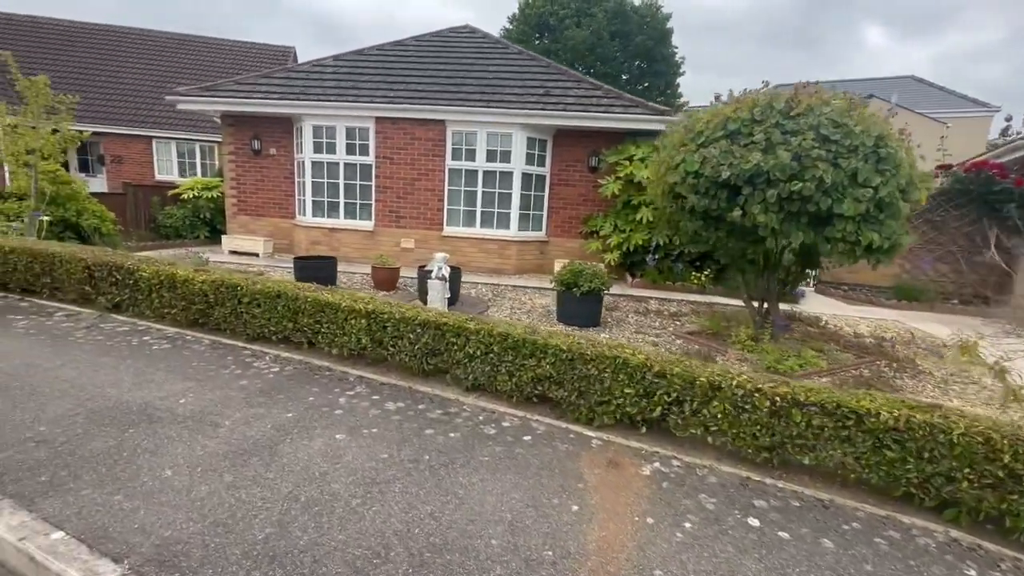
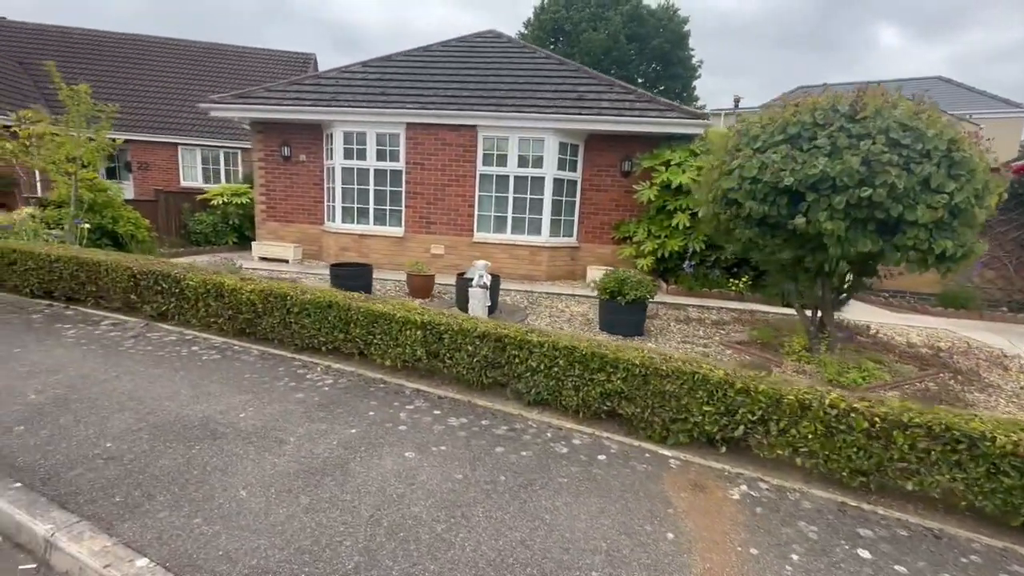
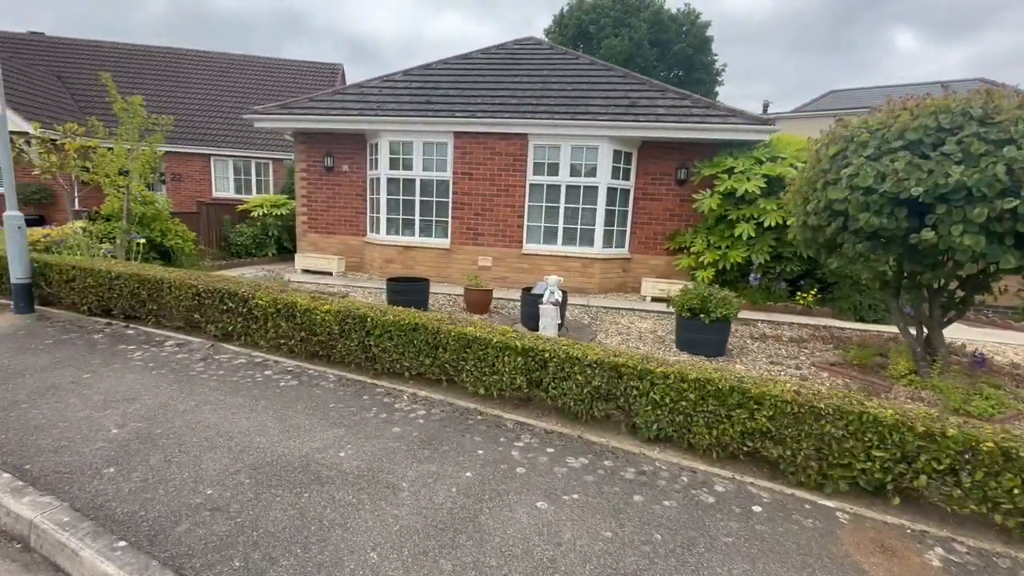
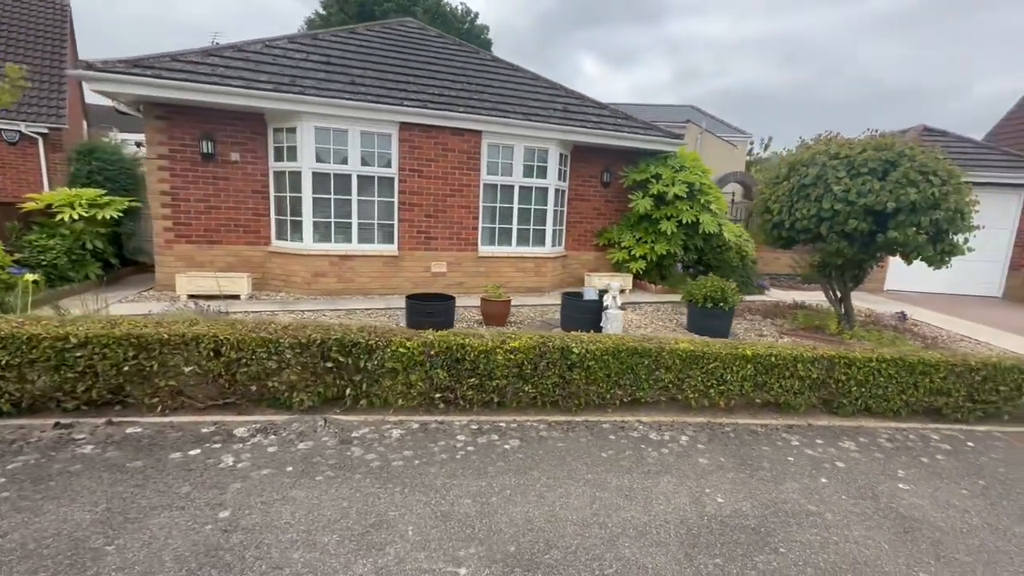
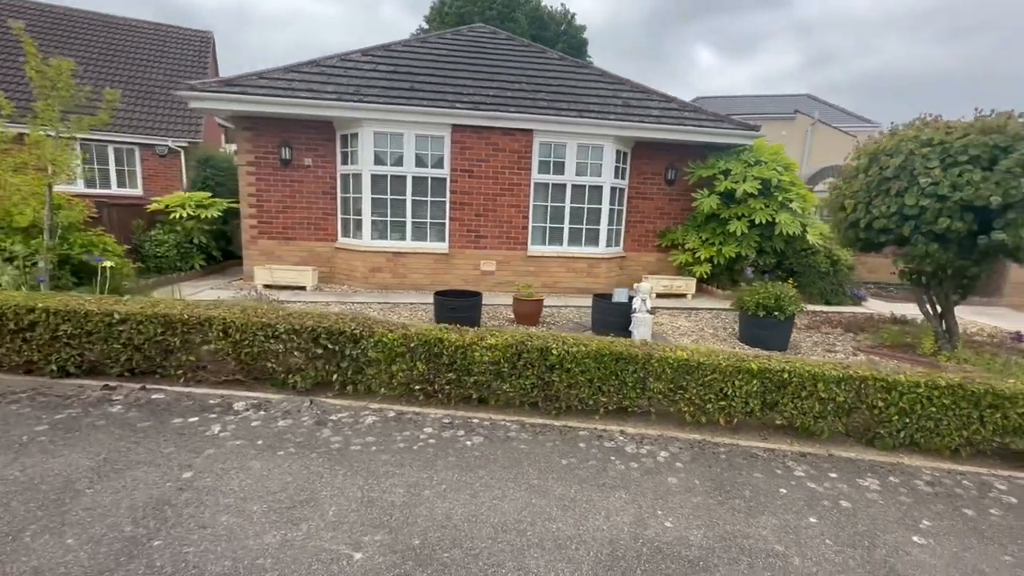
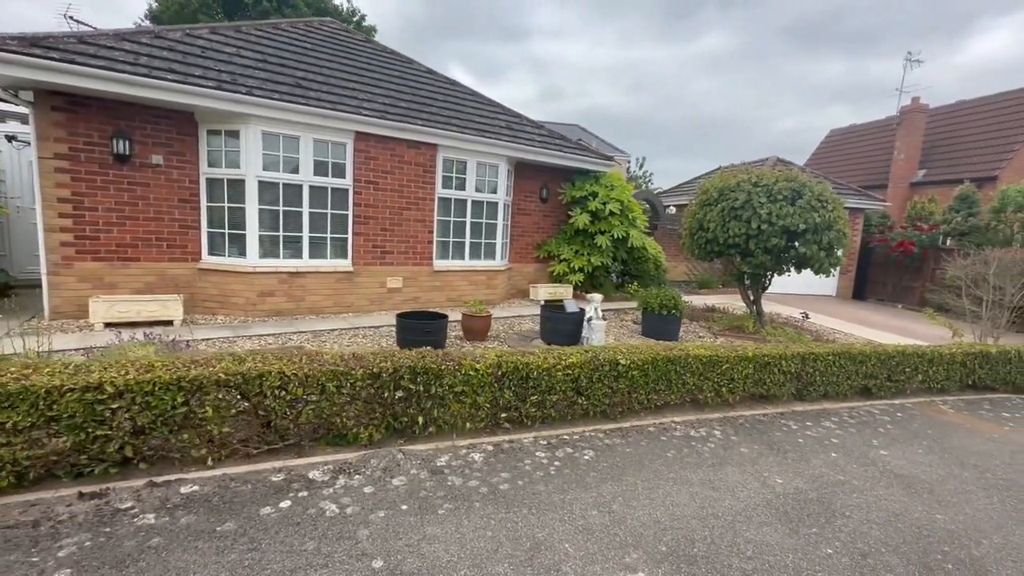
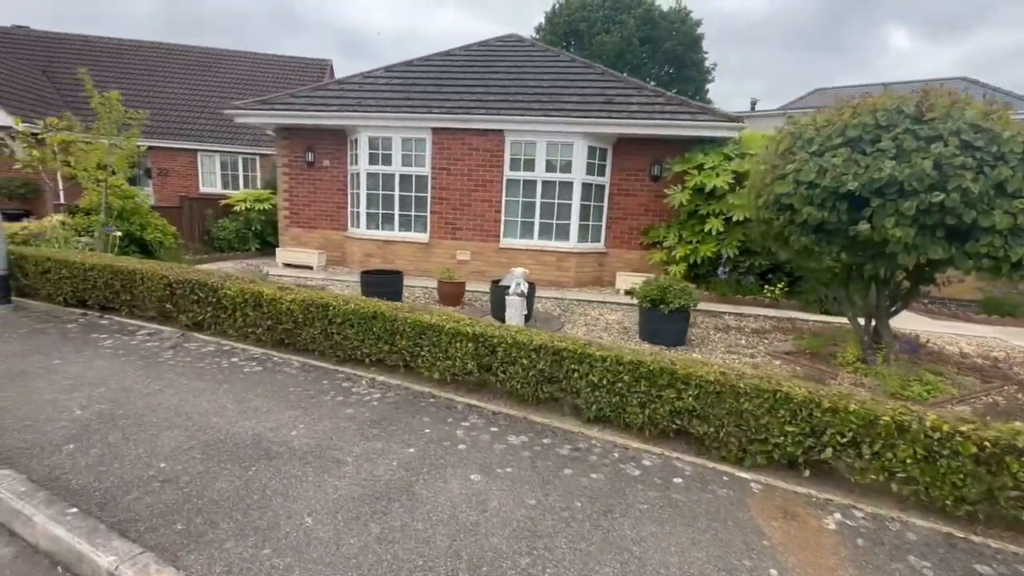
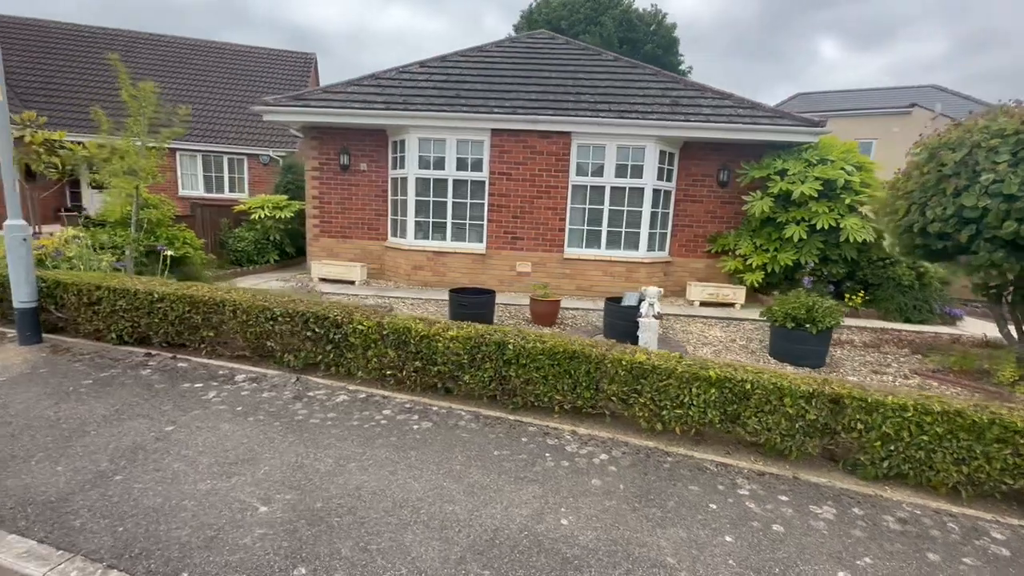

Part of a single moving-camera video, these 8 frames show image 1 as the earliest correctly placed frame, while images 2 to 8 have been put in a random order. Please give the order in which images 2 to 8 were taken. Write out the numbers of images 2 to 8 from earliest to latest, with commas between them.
2, 7, 3, 8, 5, 4, 6
